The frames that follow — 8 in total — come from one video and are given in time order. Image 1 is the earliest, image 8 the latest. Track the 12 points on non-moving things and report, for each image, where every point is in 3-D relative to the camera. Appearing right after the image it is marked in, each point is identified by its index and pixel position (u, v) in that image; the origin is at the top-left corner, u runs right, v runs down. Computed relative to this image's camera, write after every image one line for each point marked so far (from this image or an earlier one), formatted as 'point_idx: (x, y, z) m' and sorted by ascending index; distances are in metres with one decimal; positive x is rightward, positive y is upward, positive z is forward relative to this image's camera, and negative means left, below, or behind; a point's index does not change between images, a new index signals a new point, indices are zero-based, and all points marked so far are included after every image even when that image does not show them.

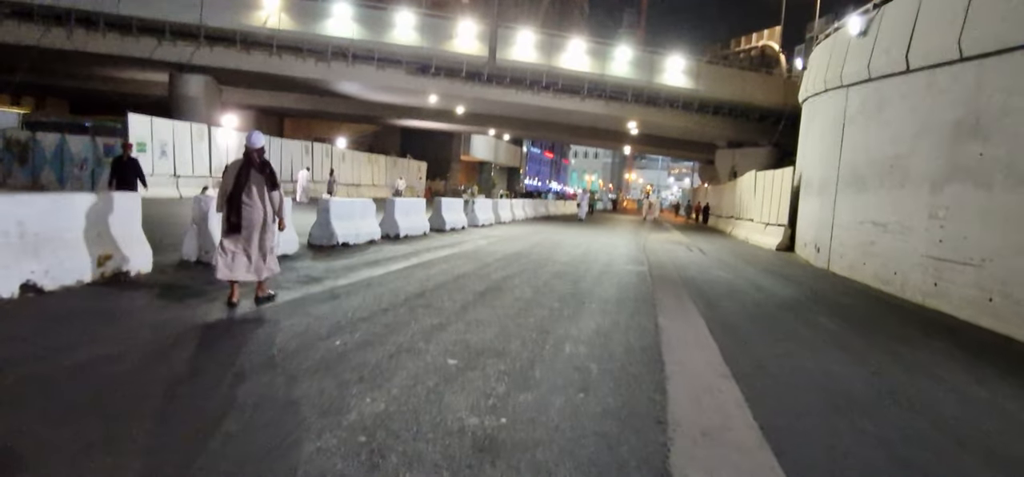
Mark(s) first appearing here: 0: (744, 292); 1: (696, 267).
0: (+3.8, -0.8, +11.6) m
1: (+3.8, -0.6, +14.7) m
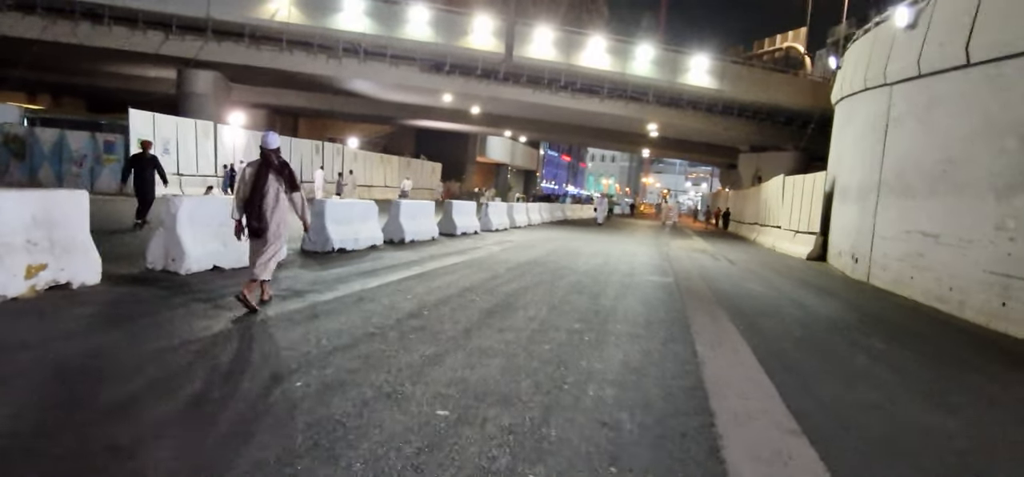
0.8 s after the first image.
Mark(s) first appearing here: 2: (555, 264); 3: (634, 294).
0: (+4.0, -1.0, +10.4) m
1: (+4.0, -0.8, +13.5) m
2: (+0.8, -0.5, +12.7) m
3: (+1.7, -0.7, +9.7) m
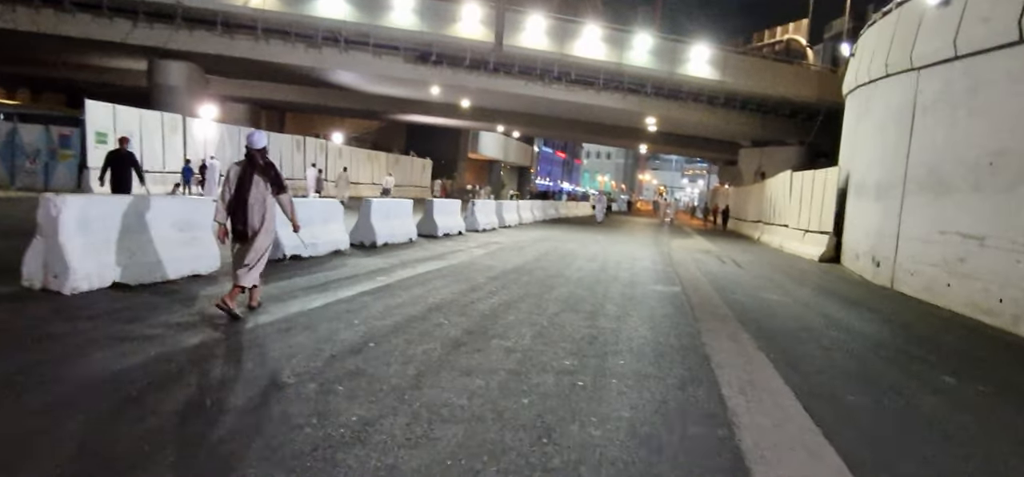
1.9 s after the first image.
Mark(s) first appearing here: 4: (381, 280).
0: (+3.7, -1.1, +8.9) m
1: (+3.8, -0.8, +12.0) m
2: (+0.5, -0.5, +11.1) m
3: (+1.4, -0.8, +8.2) m
4: (-1.6, -0.5, +8.7) m
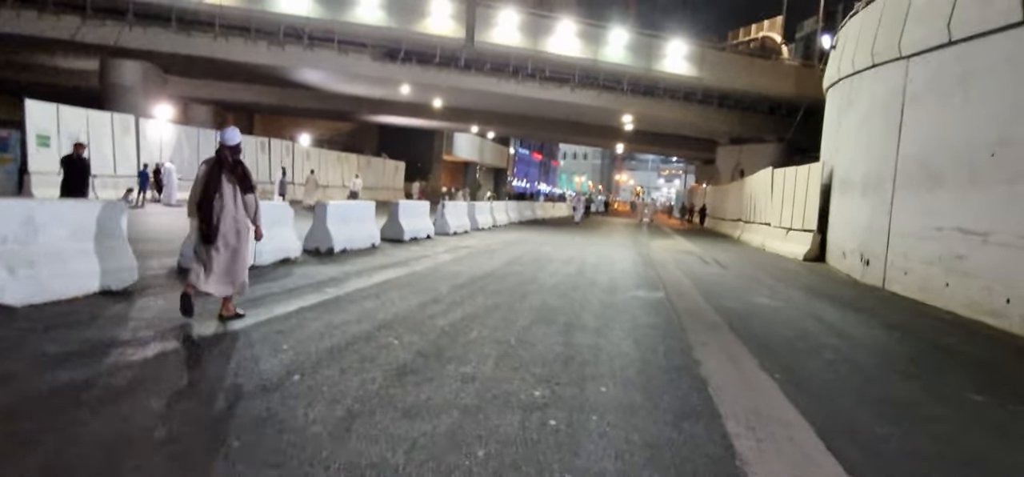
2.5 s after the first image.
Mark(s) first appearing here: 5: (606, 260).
0: (+3.4, -1.0, +8.0) m
1: (+3.3, -0.8, +11.1) m
2: (+0.1, -0.6, +10.2) m
3: (+1.1, -0.8, +7.3) m
4: (-2.0, -0.6, +7.7) m
5: (+1.9, -0.4, +14.4) m
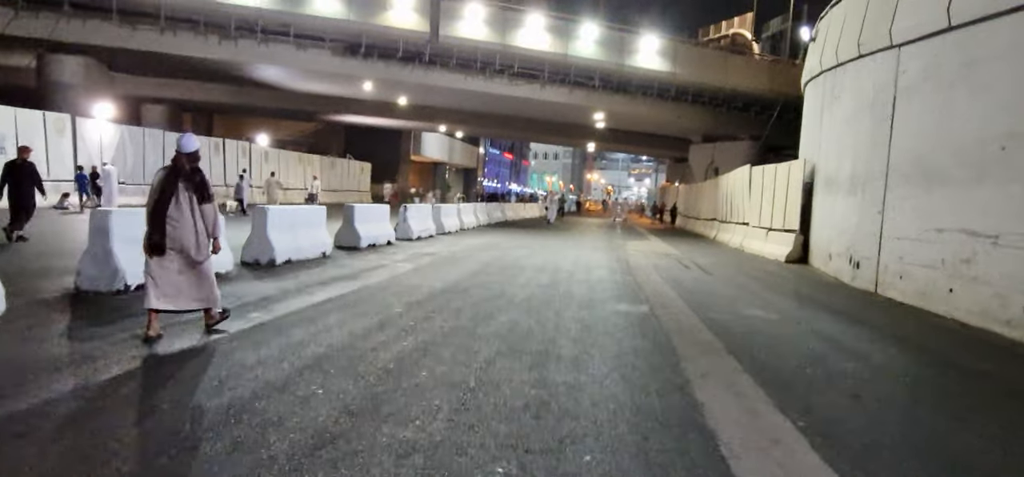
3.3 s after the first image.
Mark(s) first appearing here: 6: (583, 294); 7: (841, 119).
0: (+3.0, -1.1, +7.0) m
1: (+2.9, -0.9, +10.1) m
2: (-0.4, -0.7, +9.1) m
3: (+0.7, -0.9, +6.2) m
4: (-2.3, -0.7, +6.5) m
5: (+1.3, -0.5, +13.3) m
6: (+0.9, -0.7, +9.5) m
7: (+7.2, +2.6, +15.6) m
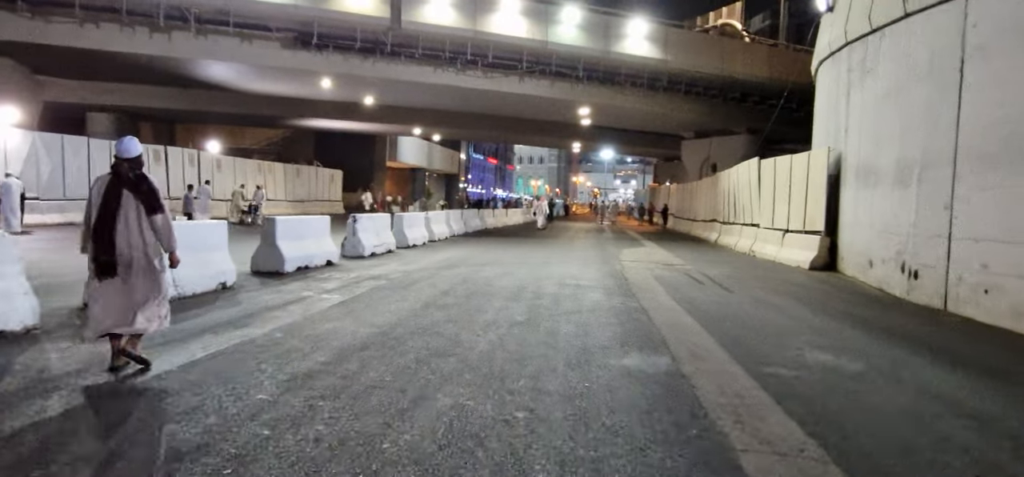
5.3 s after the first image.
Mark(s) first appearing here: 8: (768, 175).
0: (+2.7, -1.2, +4.2) m
1: (+2.5, -1.0, +7.3) m
2: (-0.7, -0.9, +6.2) m
3: (+0.4, -1.1, +3.3) m
4: (-2.6, -0.9, +3.6) m
5: (+0.8, -0.7, +10.4) m
6: (+0.6, -0.9, +6.7) m
7: (+6.6, +2.6, +12.8) m
8: (+6.8, +1.7, +18.8) m
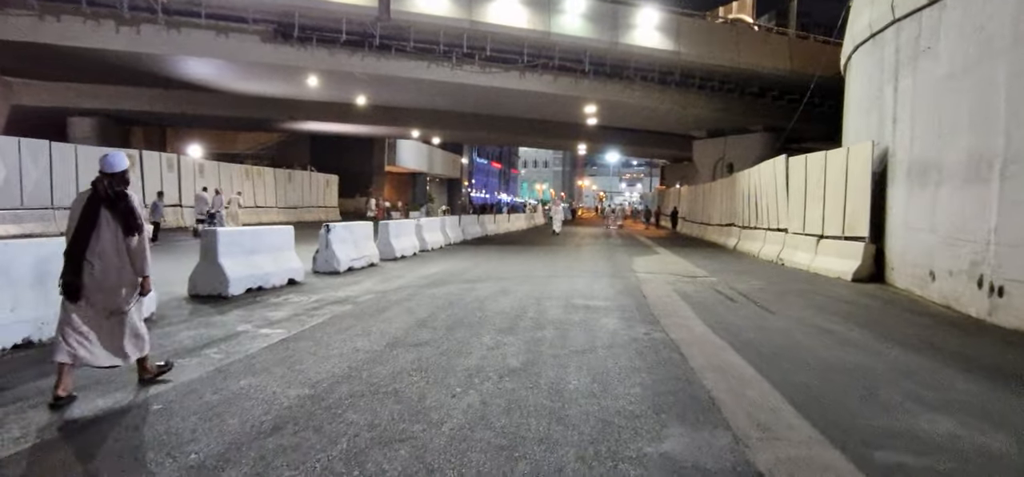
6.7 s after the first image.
0: (+2.6, -1.3, +2.3) m
1: (+2.4, -1.1, +5.4) m
2: (-0.8, -1.0, +4.3) m
3: (+0.3, -1.2, +1.4) m
4: (-2.7, -1.1, +1.7) m
5: (+0.8, -0.9, +8.5) m
6: (+0.5, -1.0, +4.8) m
7: (+6.6, +2.5, +10.9) m
8: (+6.8, +1.5, +16.9) m
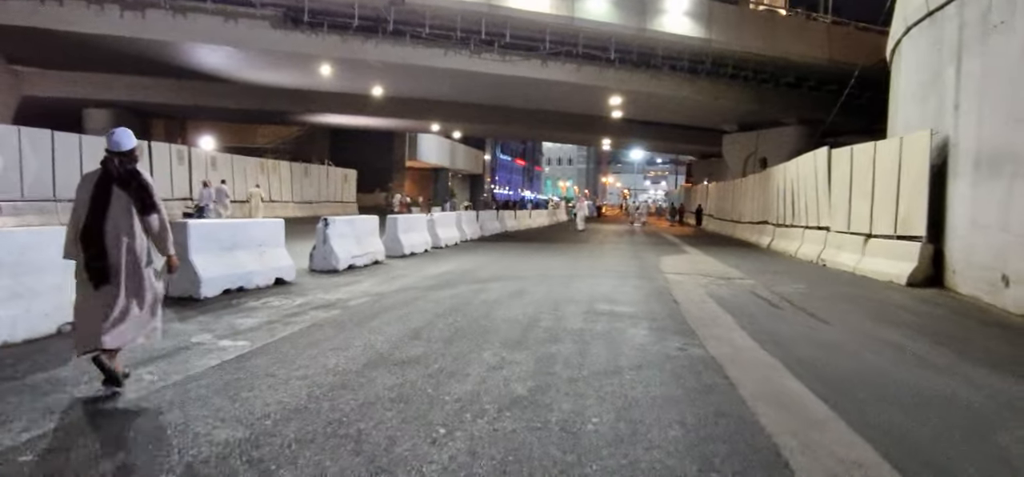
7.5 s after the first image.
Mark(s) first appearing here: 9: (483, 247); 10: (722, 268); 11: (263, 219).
0: (+2.5, -1.3, +1.1) m
1: (+2.4, -1.1, +4.2) m
2: (-0.8, -1.0, +3.2) m
3: (+0.2, -1.2, +0.3) m
4: (-2.8, -1.1, +0.7) m
5: (+0.9, -0.8, +7.4) m
6: (+0.5, -1.0, +3.6) m
7: (+6.8, +2.5, +9.6) m
8: (+7.2, +1.5, +15.5) m
9: (-0.7, -0.2, +17.8) m
10: (+4.3, -0.6, +14.7) m
11: (-3.0, +0.2, +8.4) m
